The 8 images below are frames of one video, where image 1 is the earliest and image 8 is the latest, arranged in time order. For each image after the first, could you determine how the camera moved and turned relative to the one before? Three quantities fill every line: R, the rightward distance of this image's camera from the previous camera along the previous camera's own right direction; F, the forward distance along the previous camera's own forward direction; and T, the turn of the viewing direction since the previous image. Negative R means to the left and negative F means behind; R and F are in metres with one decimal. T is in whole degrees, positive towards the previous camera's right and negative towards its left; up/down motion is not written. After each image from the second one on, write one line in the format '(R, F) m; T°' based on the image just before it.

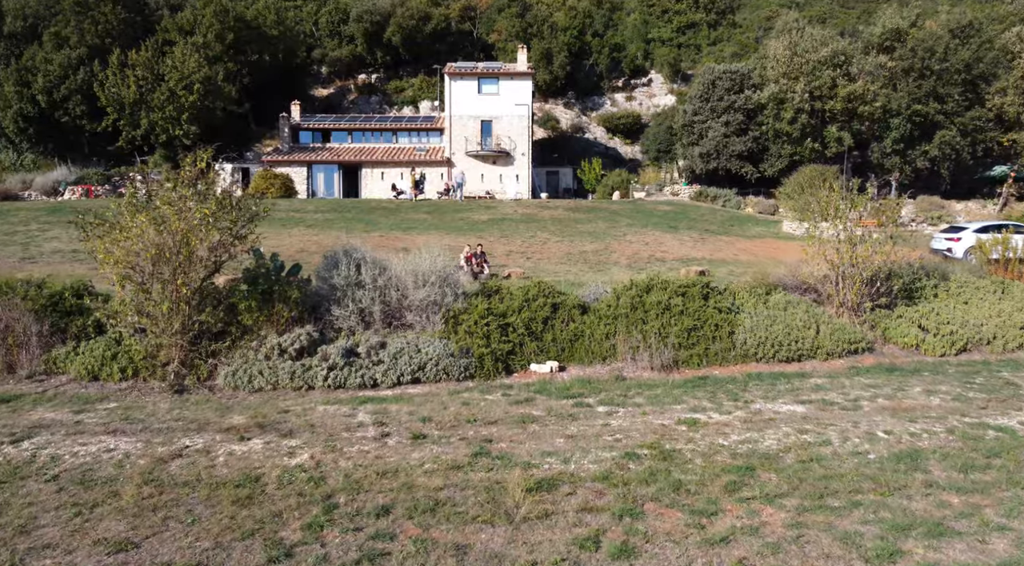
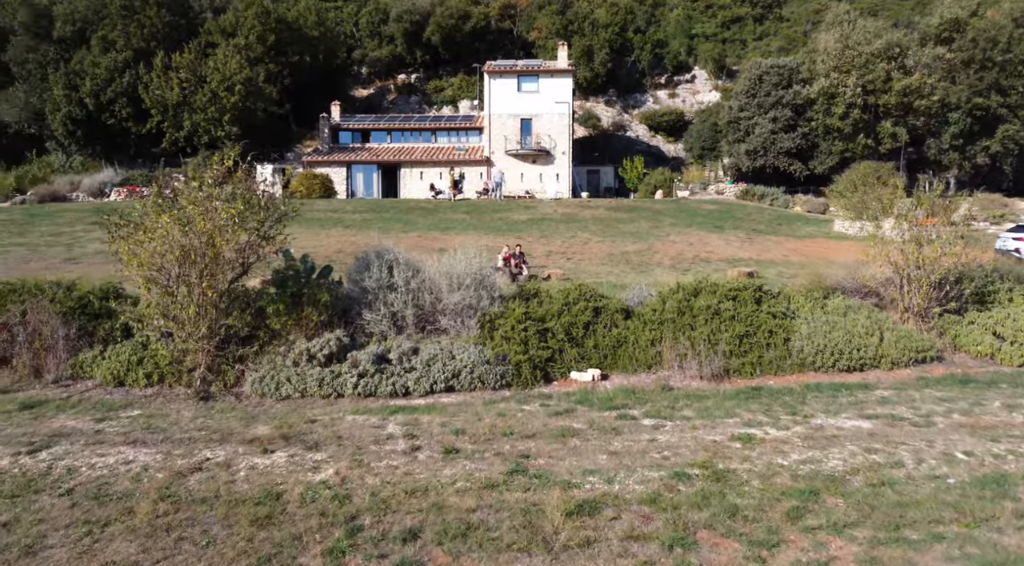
(0.0, +0.8) m; -2°
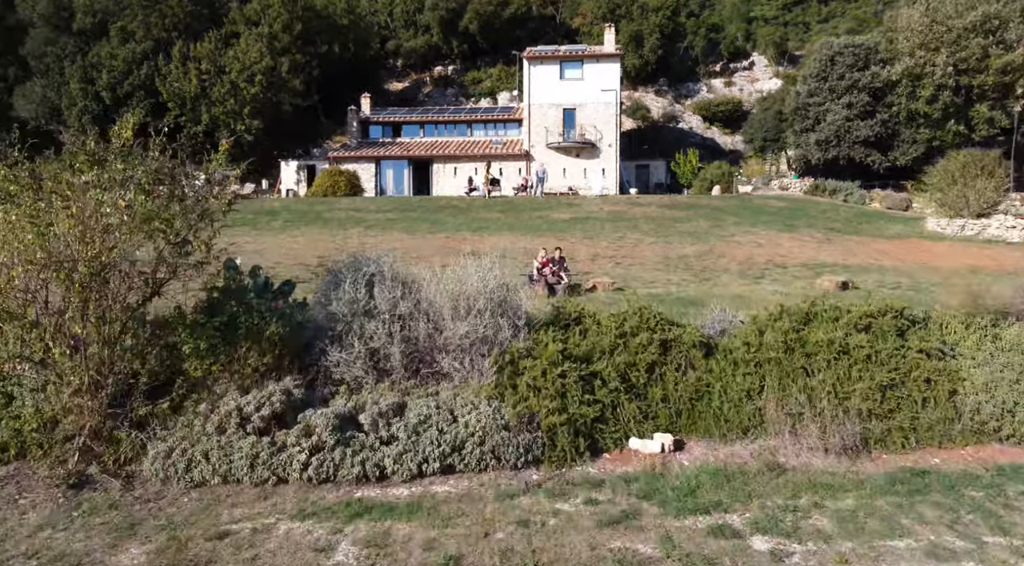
(+0.1, +4.2) m; -2°
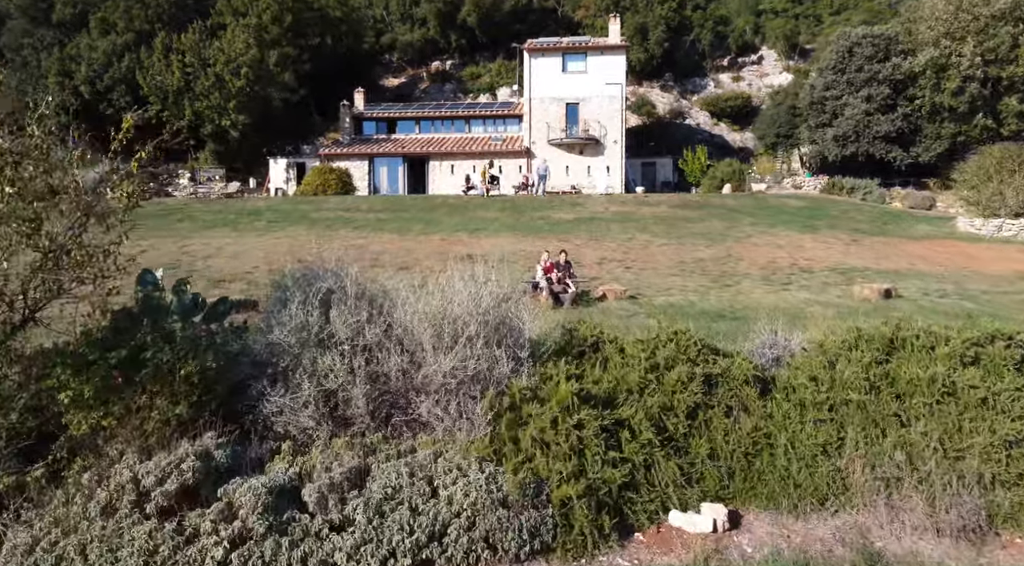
(0.0, +2.3) m; 0°
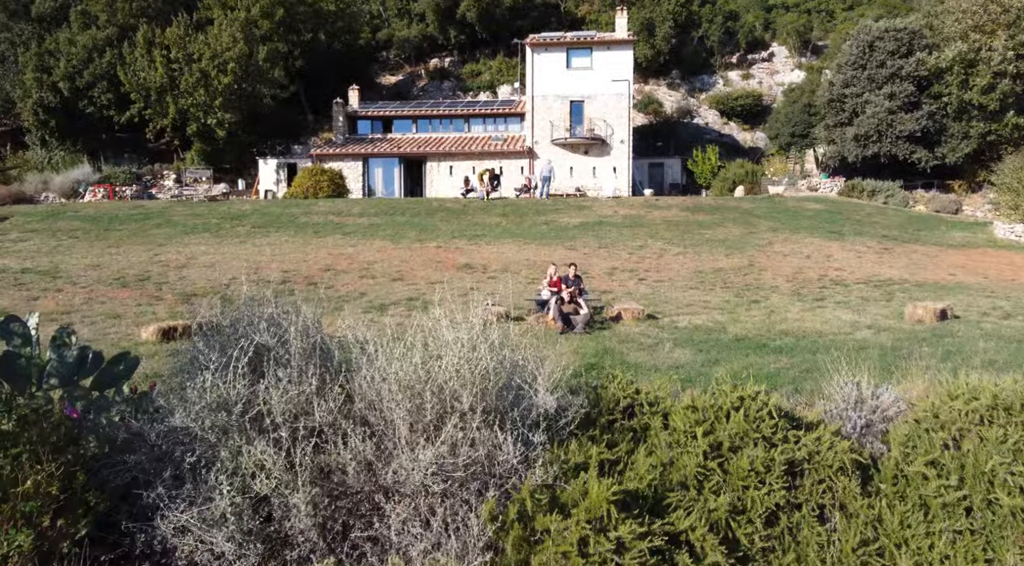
(0.0, +2.2) m; 0°
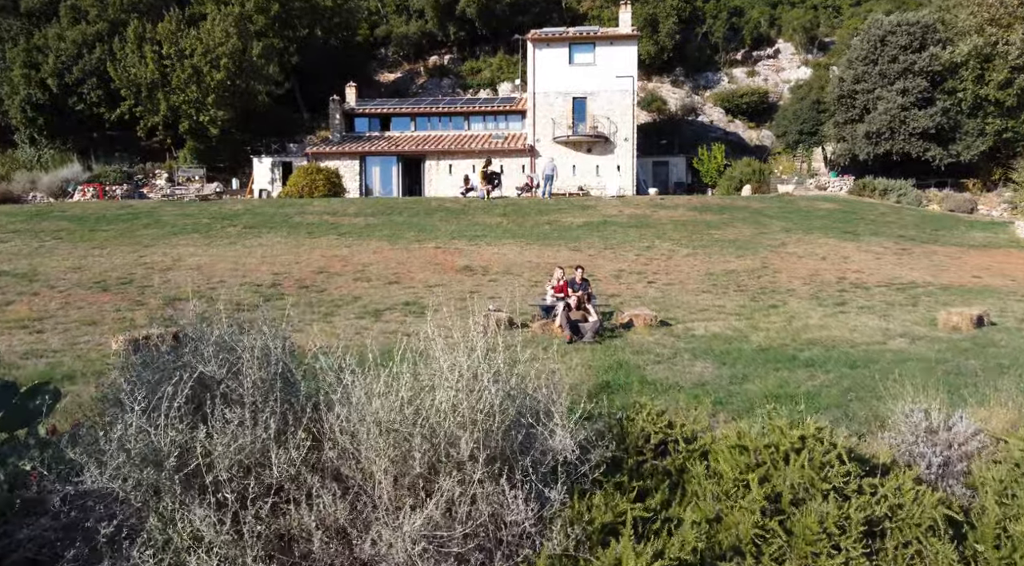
(0.0, +1.1) m; 0°
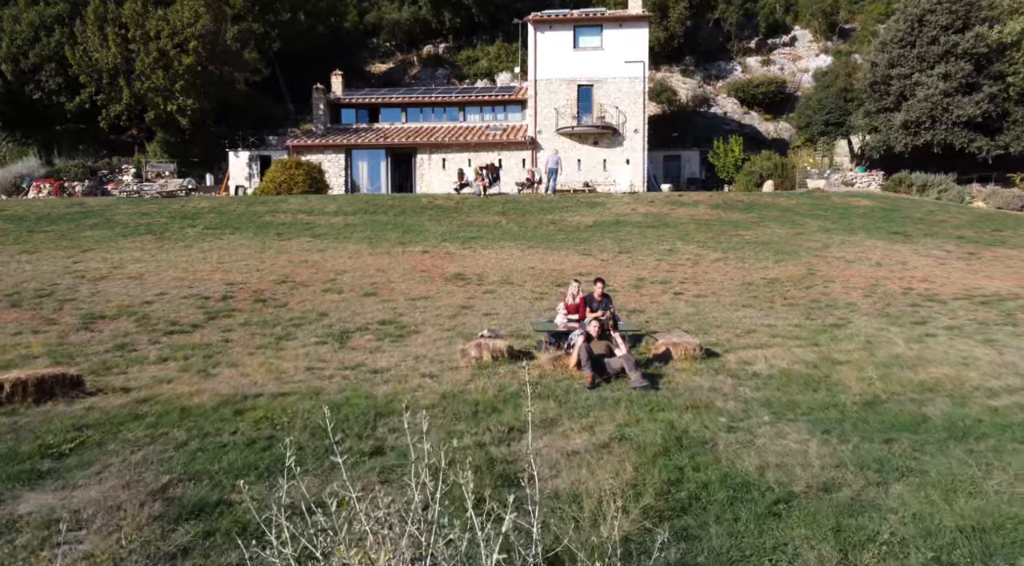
(0.0, +3.6) m; 0°
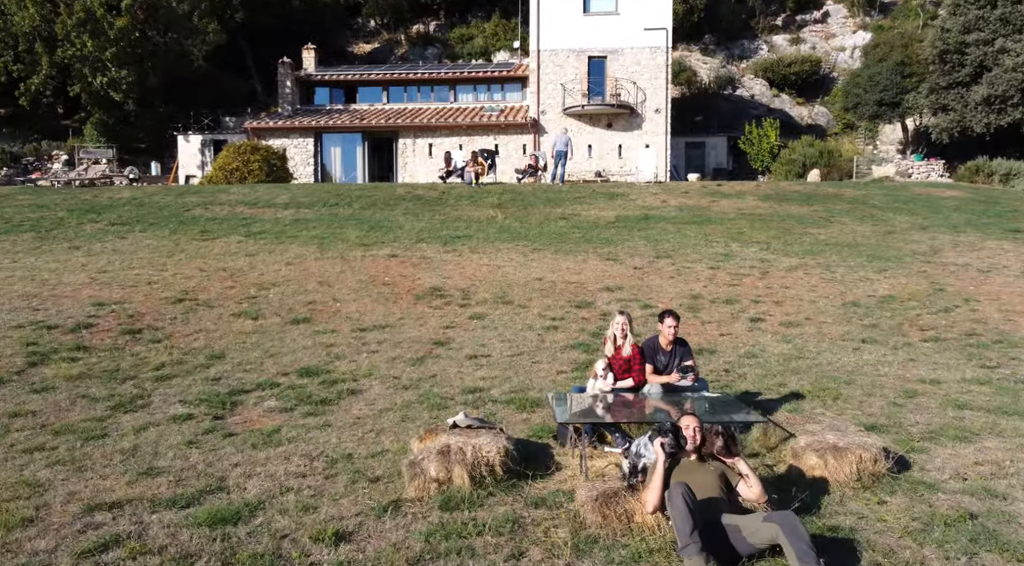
(0.0, +5.9) m; 0°
